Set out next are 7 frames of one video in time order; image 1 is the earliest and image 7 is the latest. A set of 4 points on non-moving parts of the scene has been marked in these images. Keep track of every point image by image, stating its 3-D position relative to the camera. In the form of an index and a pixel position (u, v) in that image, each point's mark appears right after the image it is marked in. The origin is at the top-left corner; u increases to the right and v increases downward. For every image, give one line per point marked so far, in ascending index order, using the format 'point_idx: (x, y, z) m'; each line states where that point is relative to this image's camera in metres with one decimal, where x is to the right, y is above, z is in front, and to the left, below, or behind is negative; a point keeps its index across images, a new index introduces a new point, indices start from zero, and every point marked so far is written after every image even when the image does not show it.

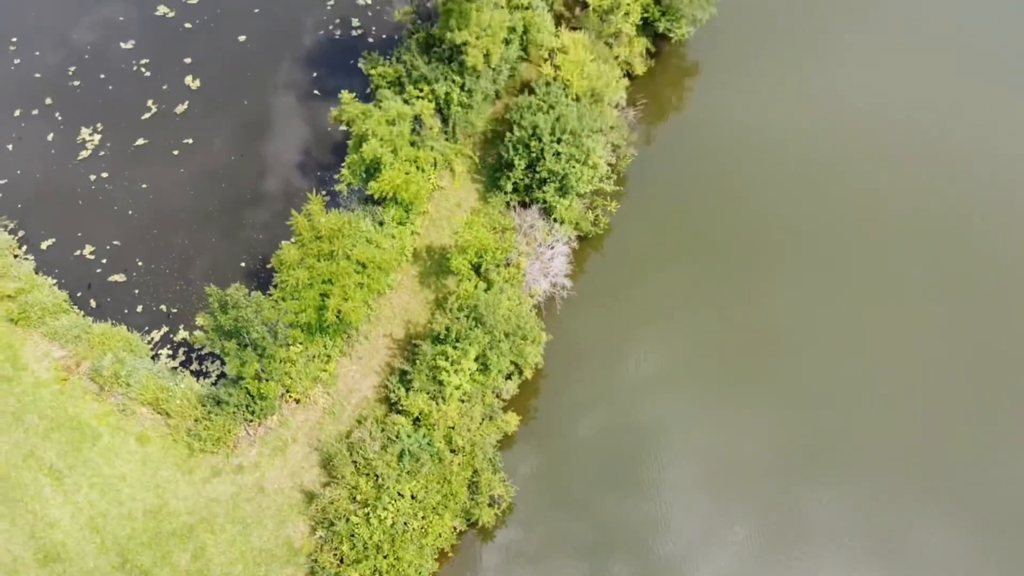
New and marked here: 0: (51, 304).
0: (-10.8, -0.4, +15.9) m
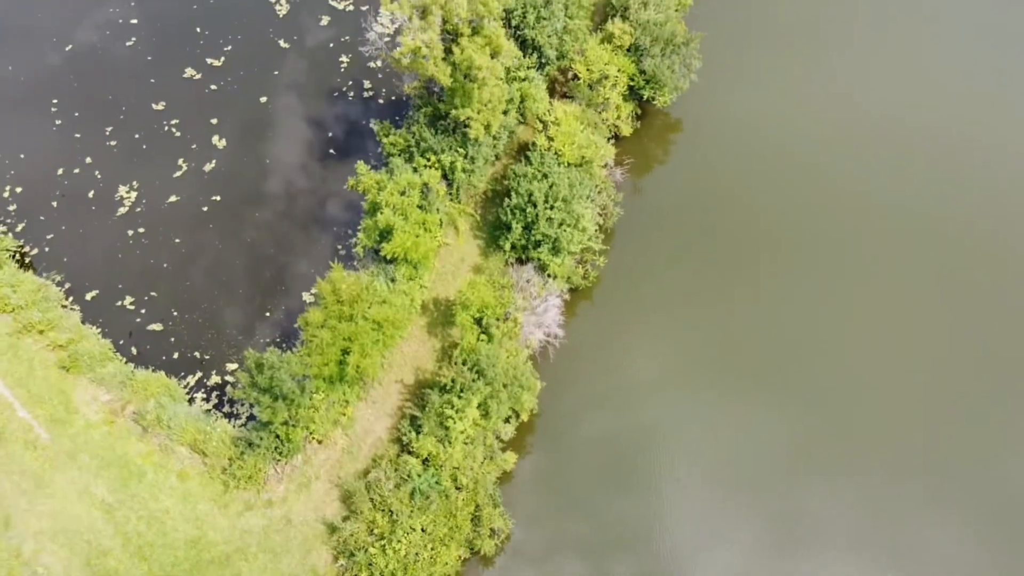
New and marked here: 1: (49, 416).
0: (-10.9, -1.7, +17.8) m
1: (-11.8, -3.2, +17.1) m
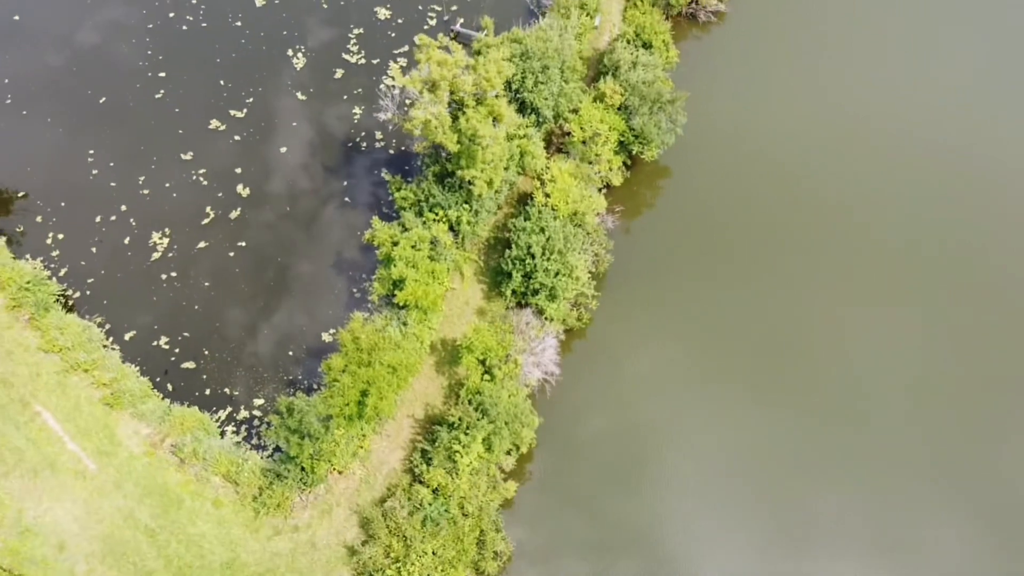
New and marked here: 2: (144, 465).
0: (-10.9, -3.0, +19.7) m
1: (-11.7, -4.5, +19.0) m
2: (-10.3, -5.0, +18.8) m
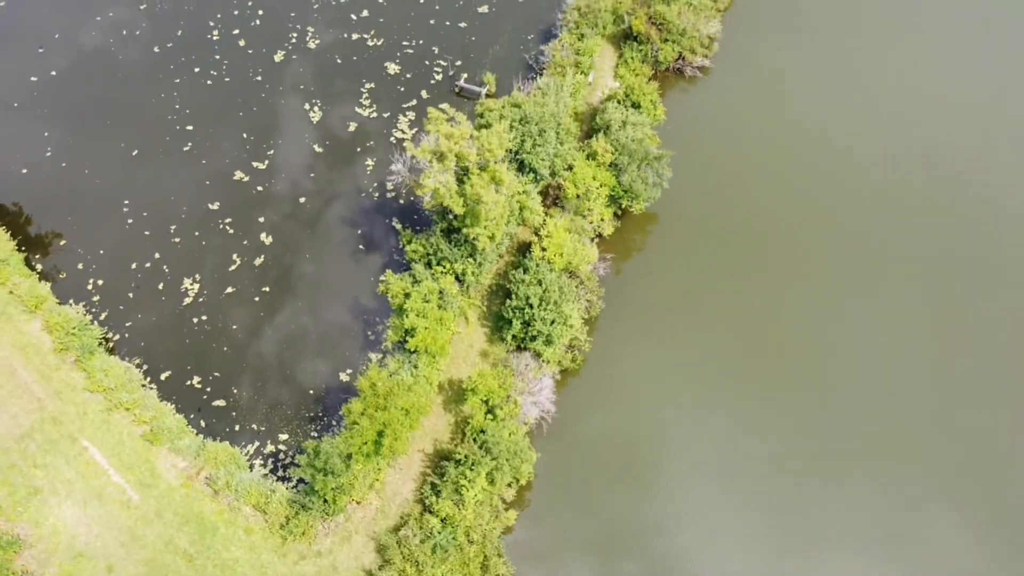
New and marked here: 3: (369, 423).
0: (-10.8, -4.5, +21.8) m
1: (-11.7, -6.0, +21.1) m
2: (-10.2, -6.5, +20.9) m
3: (-4.2, -3.9, +19.8) m
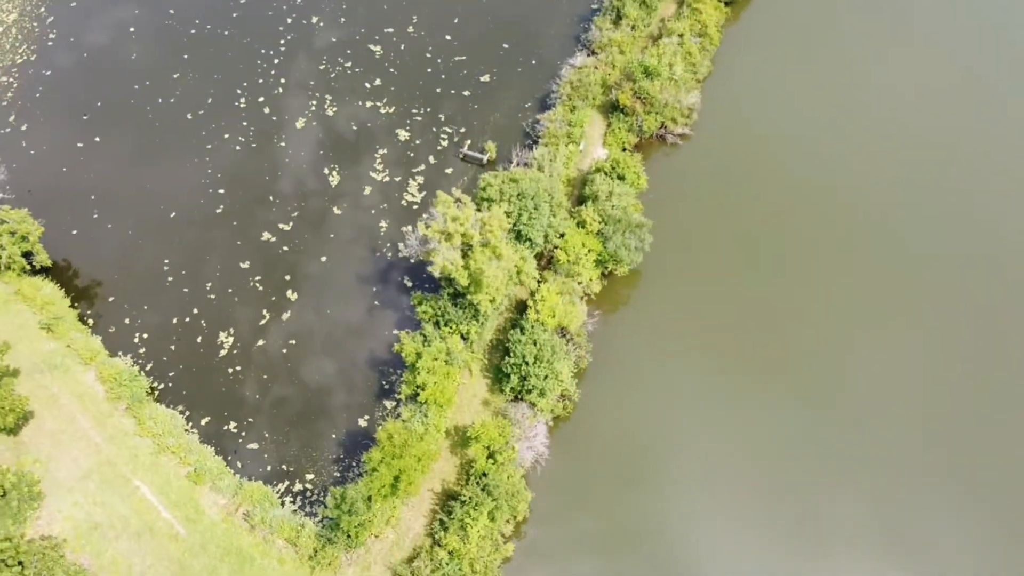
0: (-10.9, -6.6, +24.9) m
1: (-11.8, -8.2, +24.2) m
2: (-10.3, -8.6, +24.0) m
3: (-4.3, -6.1, +22.9) m
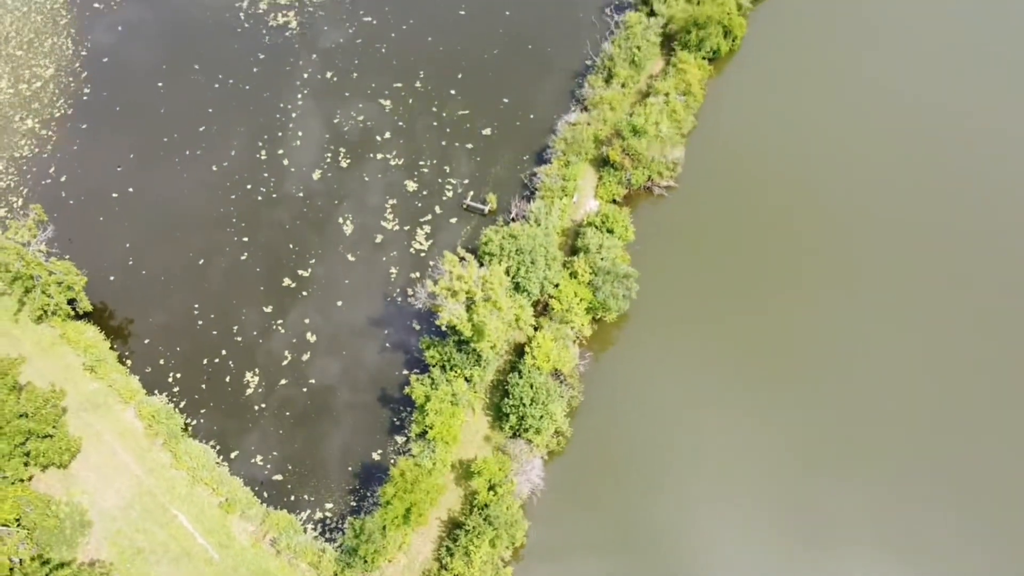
0: (-10.9, -8.6, +27.7) m
1: (-11.8, -10.2, +27.0) m
2: (-10.3, -10.6, +26.8) m
3: (-4.3, -8.0, +25.6) m
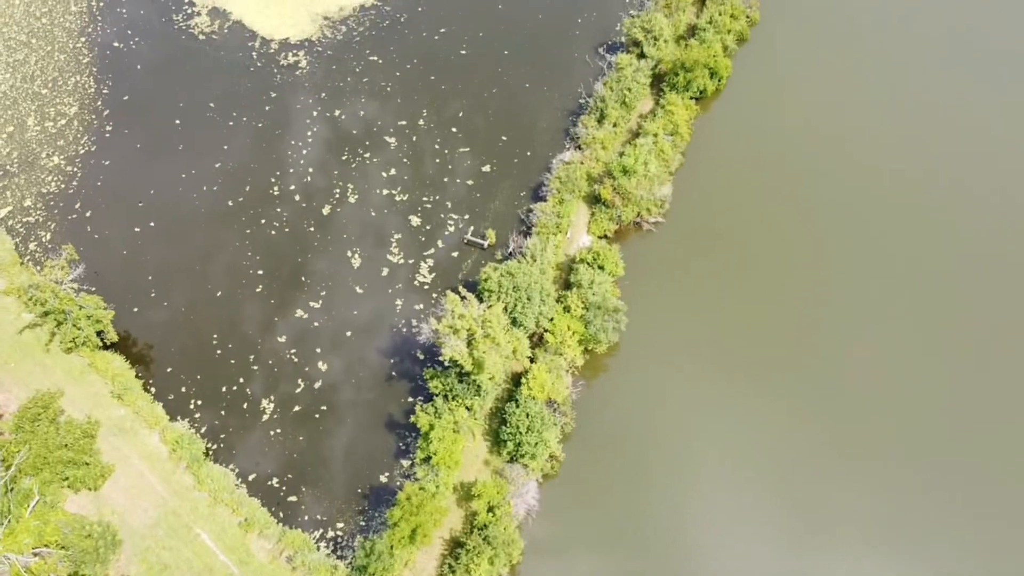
0: (-11.1, -10.2, +30.0) m
1: (-11.9, -11.8, +29.3) m
2: (-10.5, -12.2, +29.1) m
3: (-4.4, -9.6, +27.9) m
